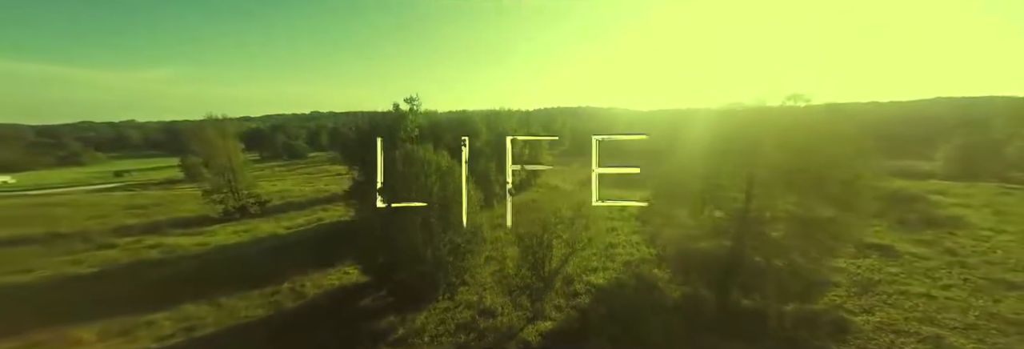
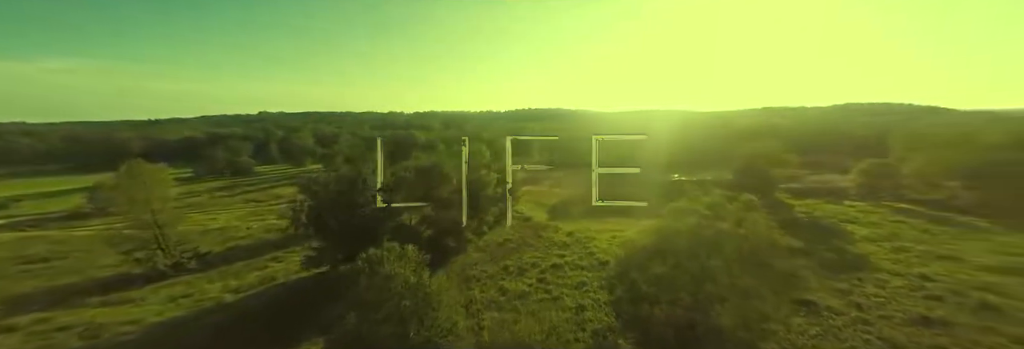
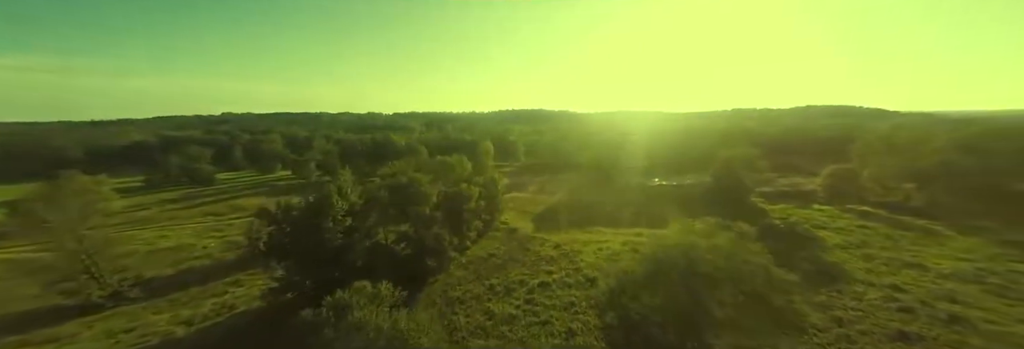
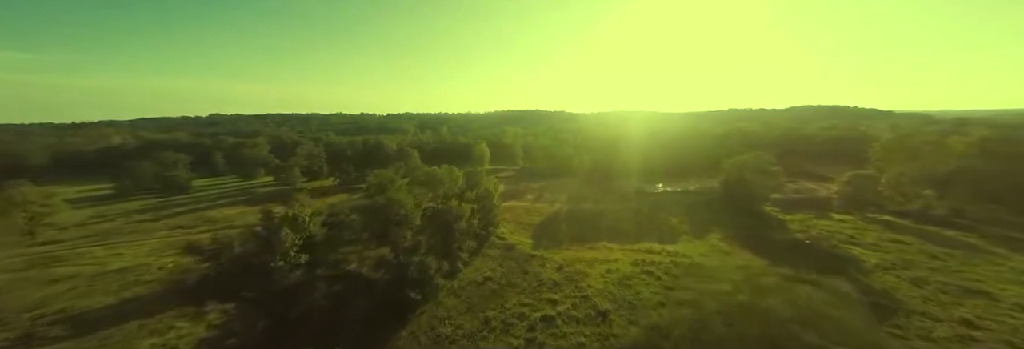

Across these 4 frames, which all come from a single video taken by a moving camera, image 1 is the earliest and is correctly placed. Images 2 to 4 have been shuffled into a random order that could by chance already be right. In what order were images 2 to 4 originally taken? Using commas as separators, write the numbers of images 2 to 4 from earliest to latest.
2, 3, 4
